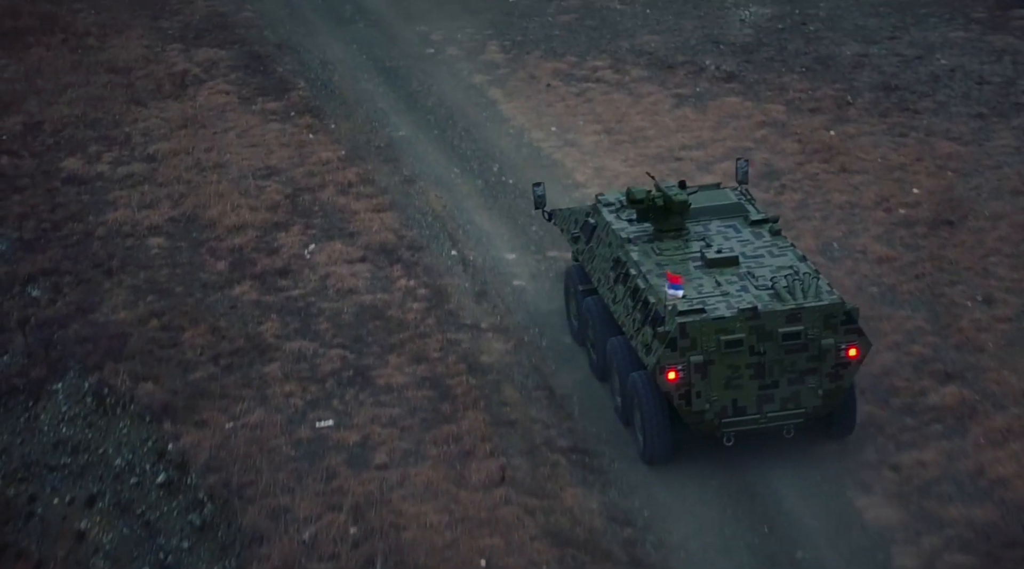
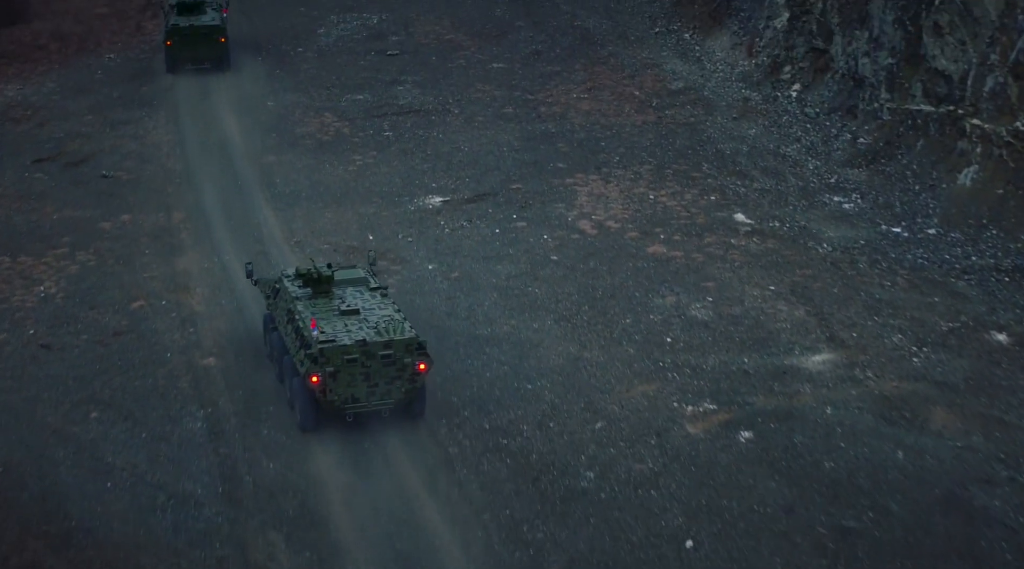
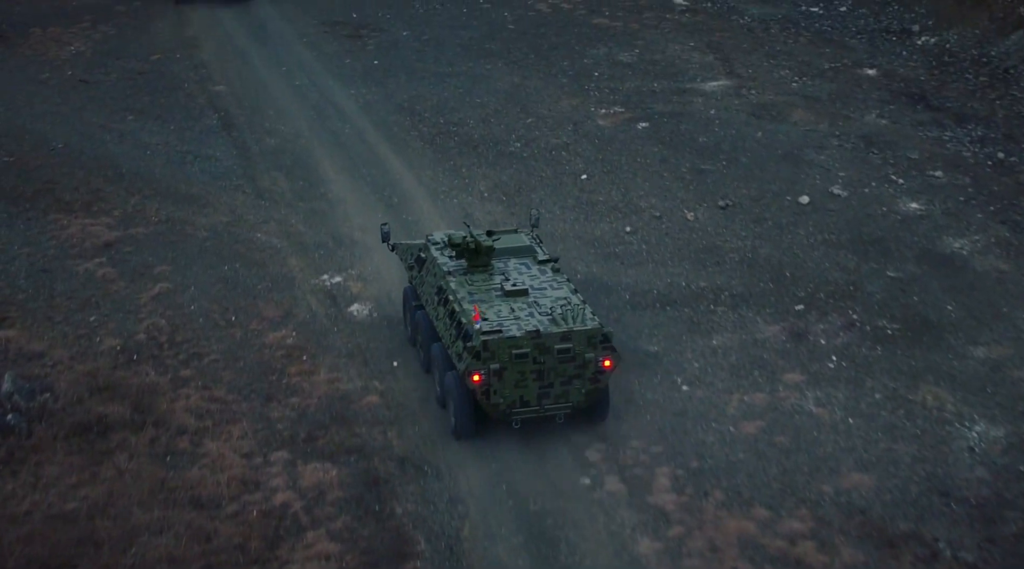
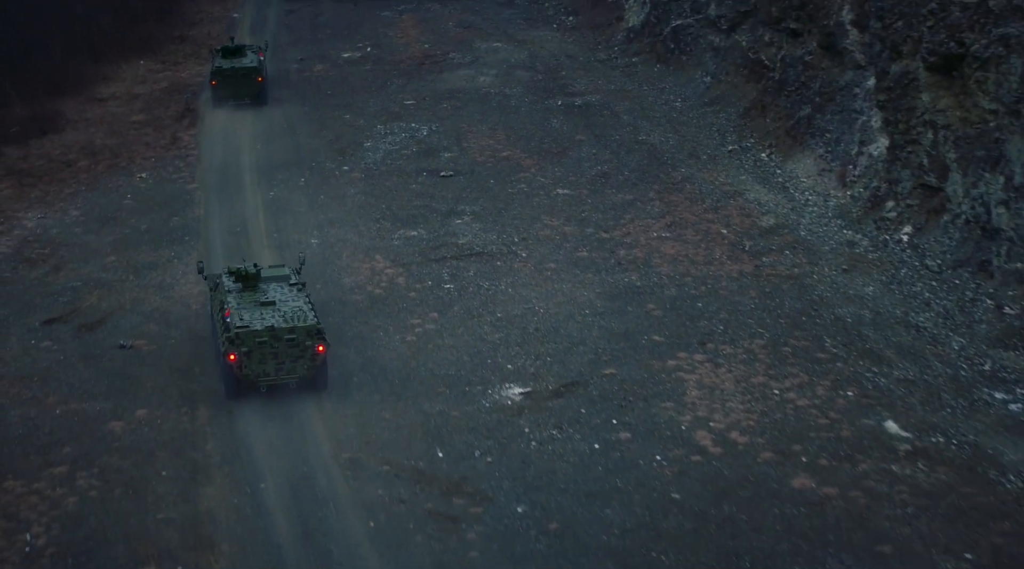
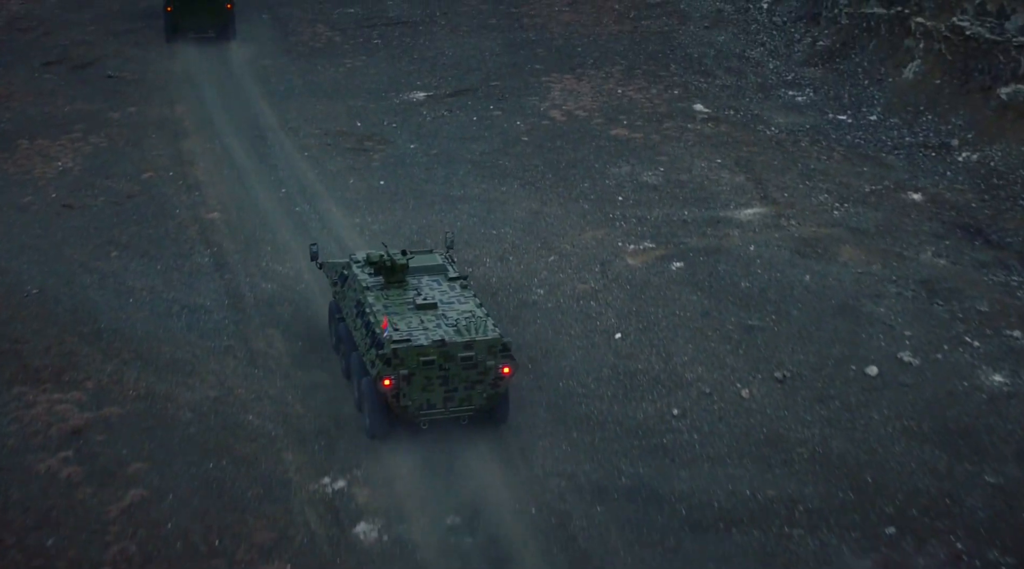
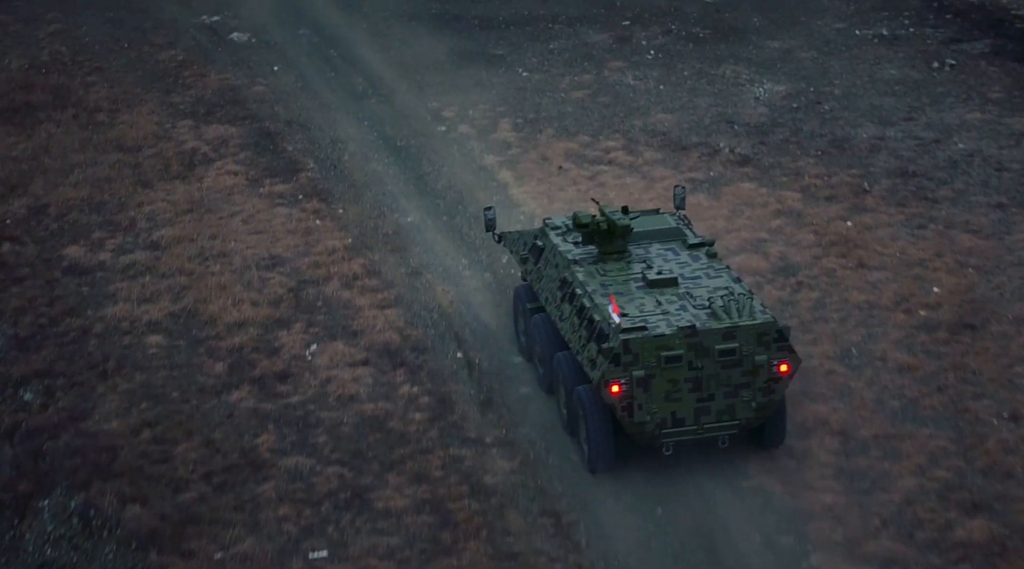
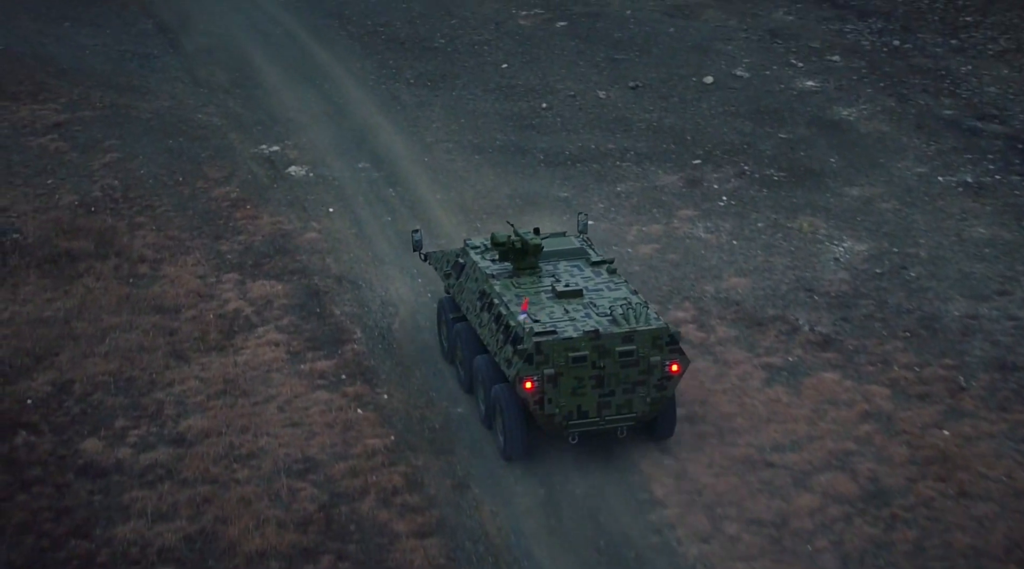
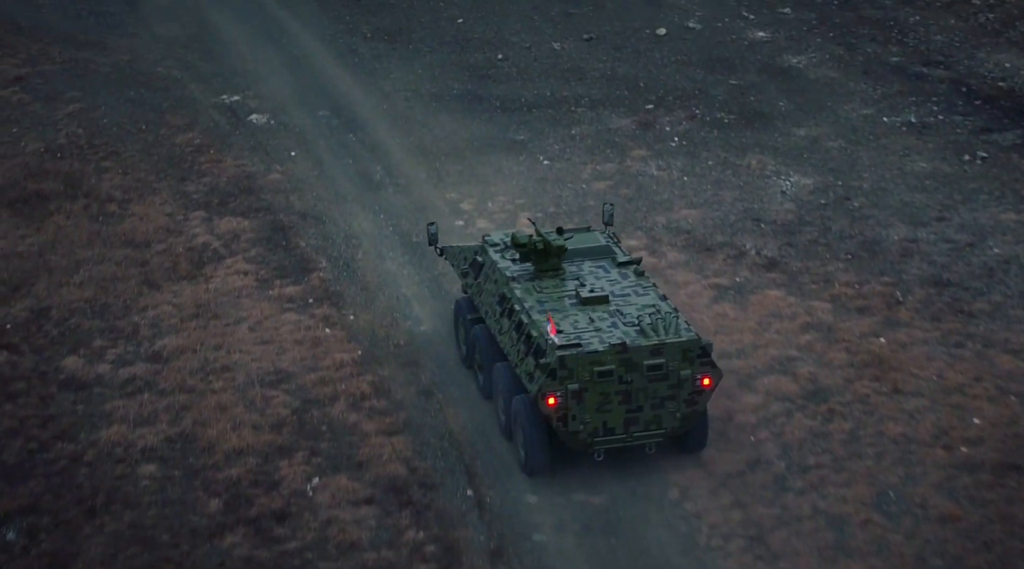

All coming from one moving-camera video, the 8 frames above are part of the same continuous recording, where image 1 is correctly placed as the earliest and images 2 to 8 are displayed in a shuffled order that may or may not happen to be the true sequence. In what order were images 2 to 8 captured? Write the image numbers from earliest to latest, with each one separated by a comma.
6, 8, 7, 3, 5, 2, 4
